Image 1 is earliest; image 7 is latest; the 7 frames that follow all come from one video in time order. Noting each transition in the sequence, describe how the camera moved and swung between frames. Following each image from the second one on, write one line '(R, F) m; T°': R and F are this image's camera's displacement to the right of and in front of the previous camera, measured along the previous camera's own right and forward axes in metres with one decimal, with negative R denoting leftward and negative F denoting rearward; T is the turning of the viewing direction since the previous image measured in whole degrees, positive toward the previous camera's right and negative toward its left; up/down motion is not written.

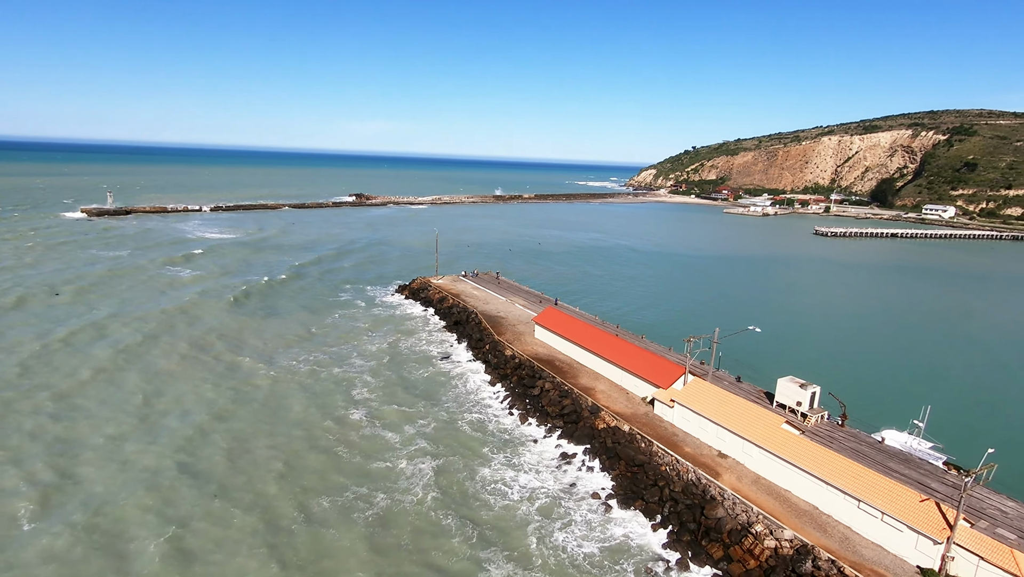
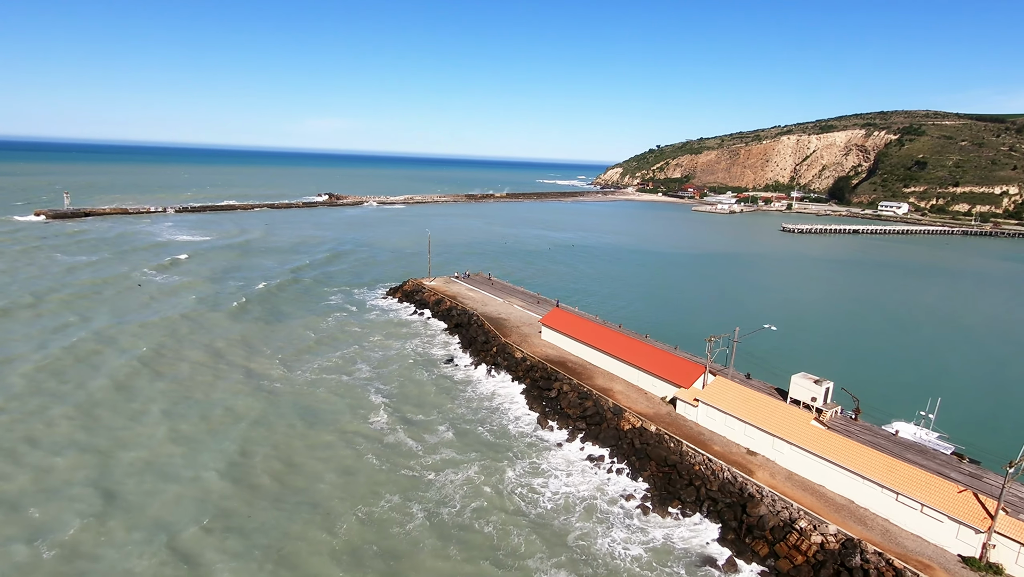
(-2.0, +0.2) m; +4°
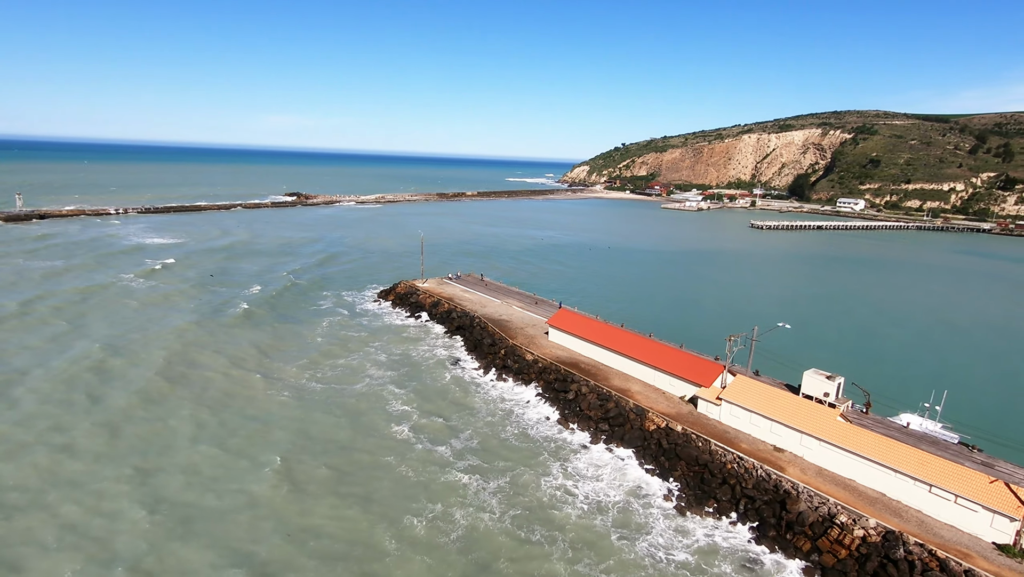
(-2.0, +0.2) m; +4°
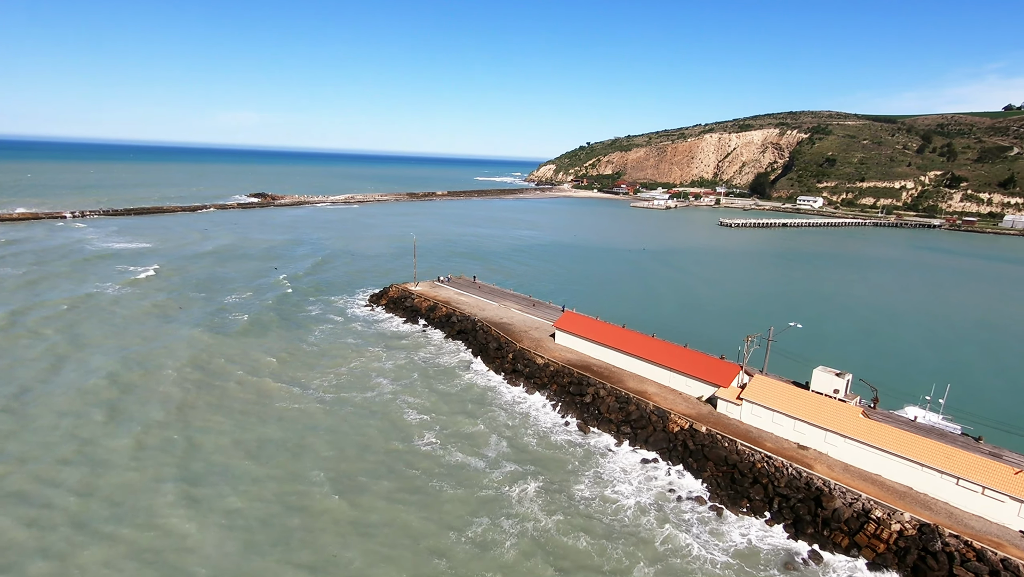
(-2.0, +0.2) m; +4°
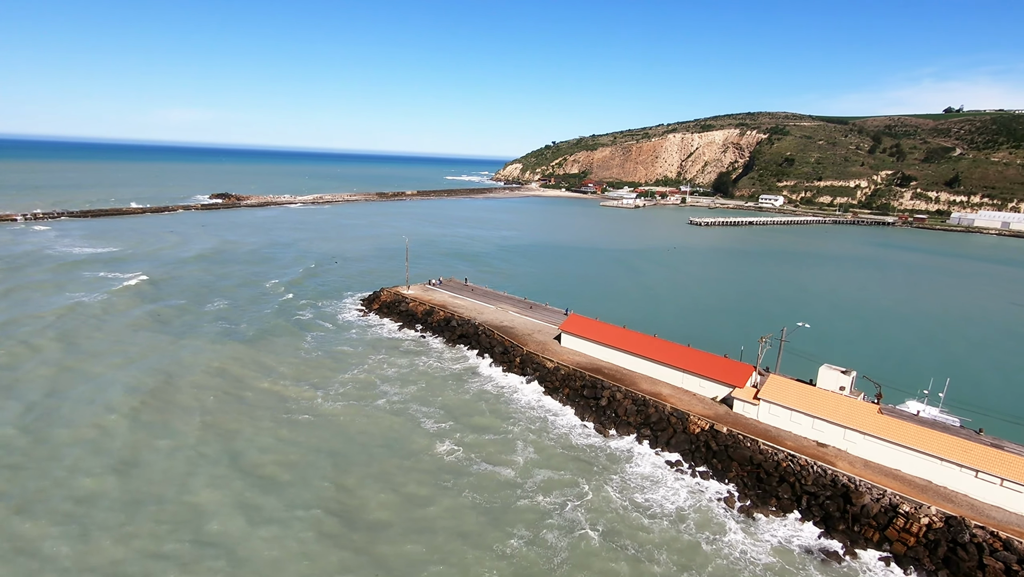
(-2.0, +0.2) m; +4°
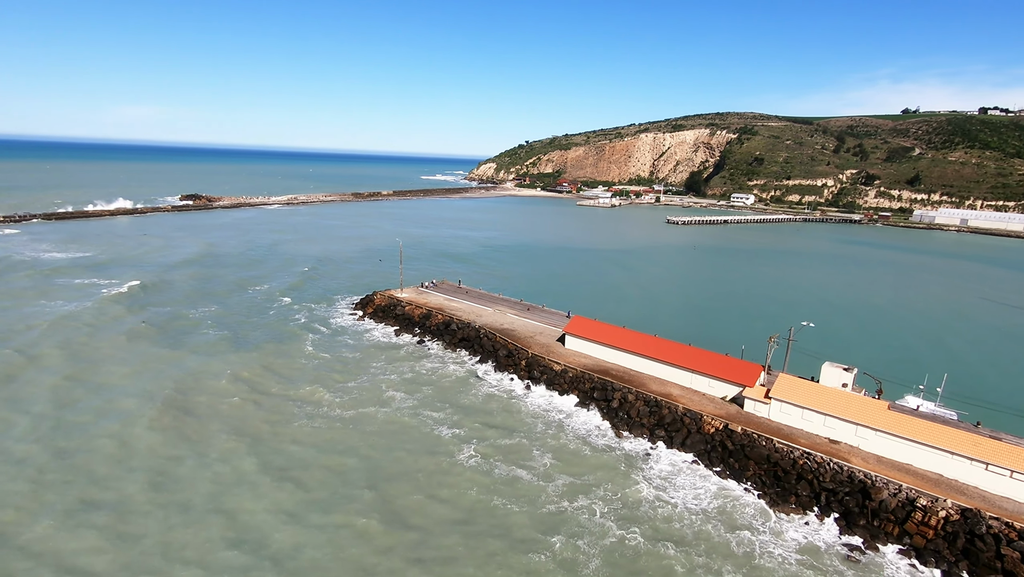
(-1.5, +0.1) m; +3°
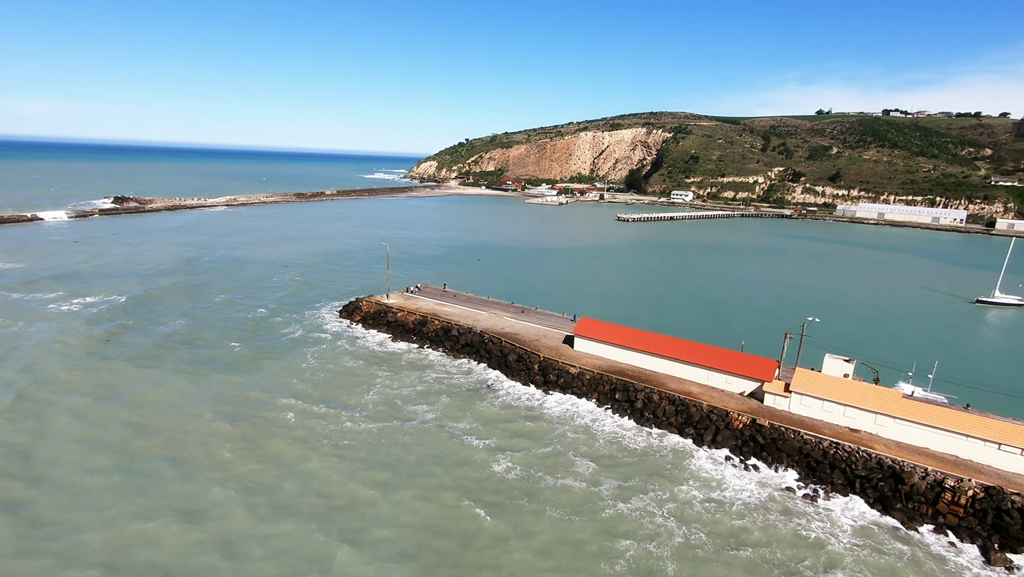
(-3.3, +0.4) m; +6°
